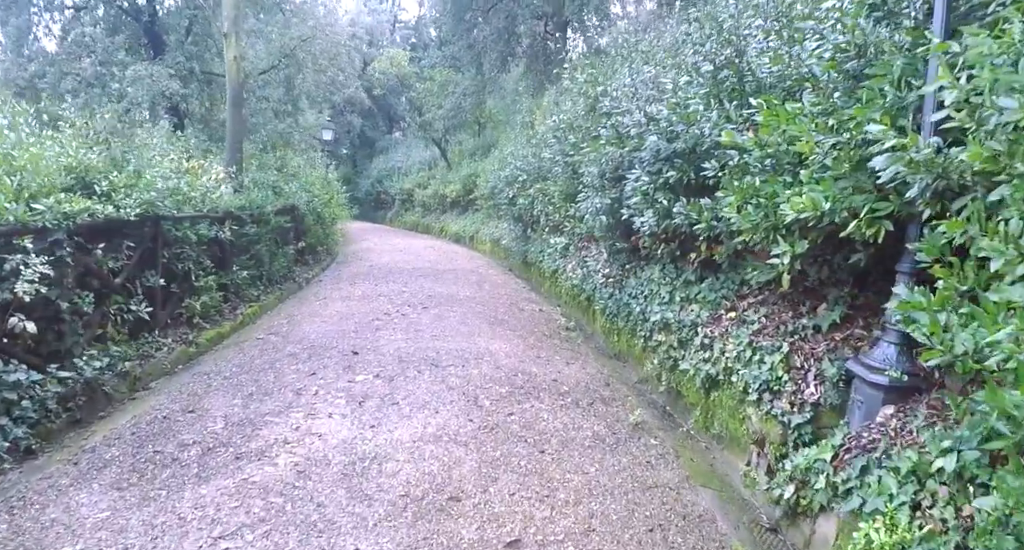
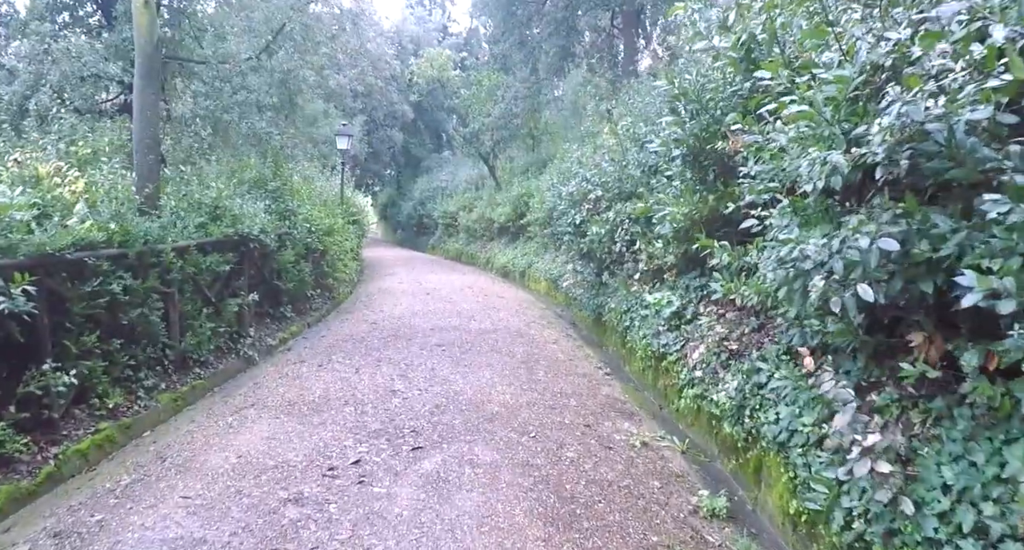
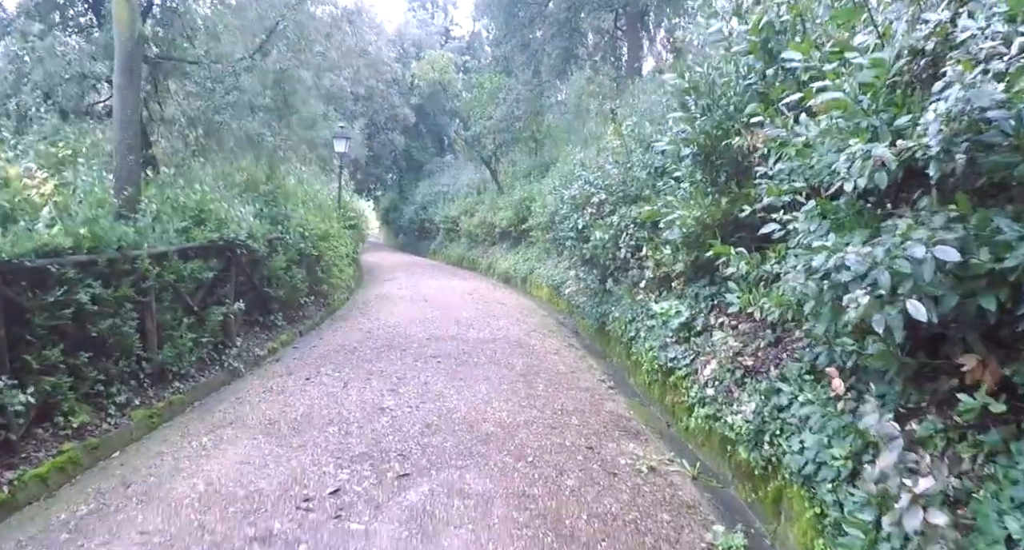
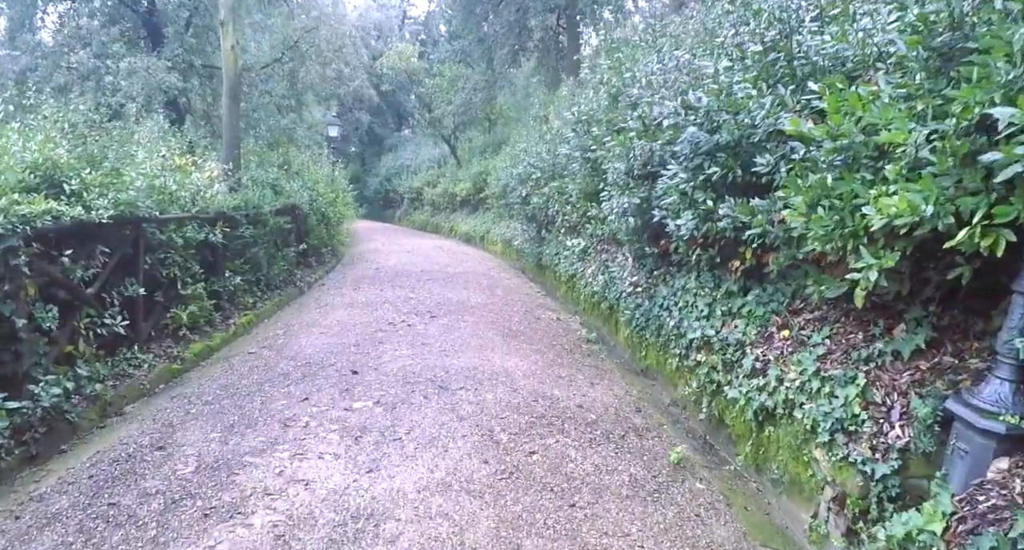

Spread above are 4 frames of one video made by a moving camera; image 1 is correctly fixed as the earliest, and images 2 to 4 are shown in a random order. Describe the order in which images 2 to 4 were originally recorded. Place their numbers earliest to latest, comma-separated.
4, 2, 3
